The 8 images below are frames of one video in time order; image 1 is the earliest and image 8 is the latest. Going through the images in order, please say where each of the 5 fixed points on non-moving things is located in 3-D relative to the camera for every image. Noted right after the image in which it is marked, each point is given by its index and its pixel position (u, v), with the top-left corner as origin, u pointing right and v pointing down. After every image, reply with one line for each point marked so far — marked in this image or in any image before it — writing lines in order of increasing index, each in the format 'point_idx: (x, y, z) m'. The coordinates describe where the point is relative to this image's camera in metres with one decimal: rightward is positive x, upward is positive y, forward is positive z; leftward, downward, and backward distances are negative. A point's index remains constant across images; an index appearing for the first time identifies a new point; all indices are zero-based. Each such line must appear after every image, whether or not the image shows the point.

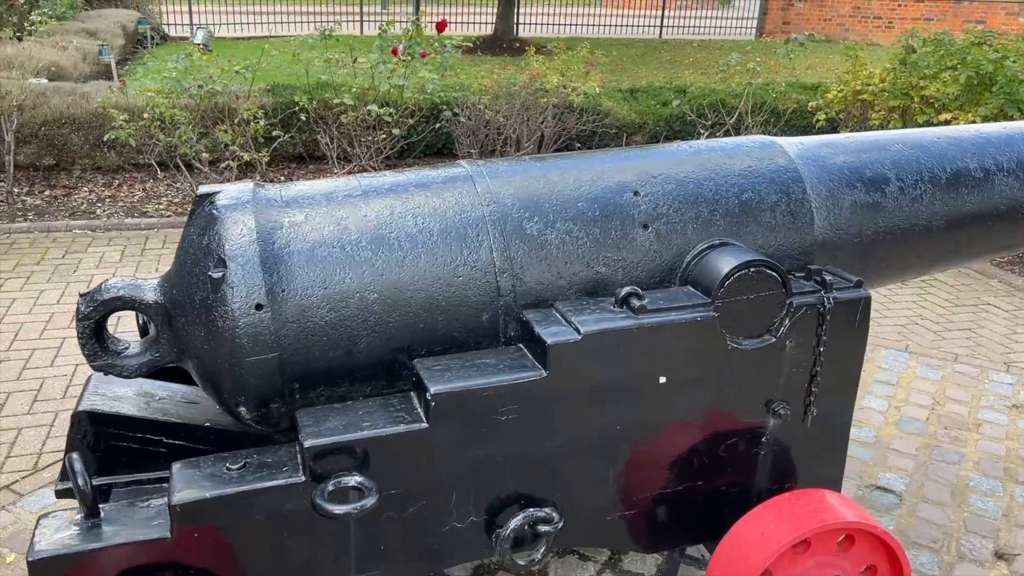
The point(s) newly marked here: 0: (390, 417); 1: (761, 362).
0: (-0.3, -0.3, +1.8) m
1: (+0.6, -0.2, +2.0) m
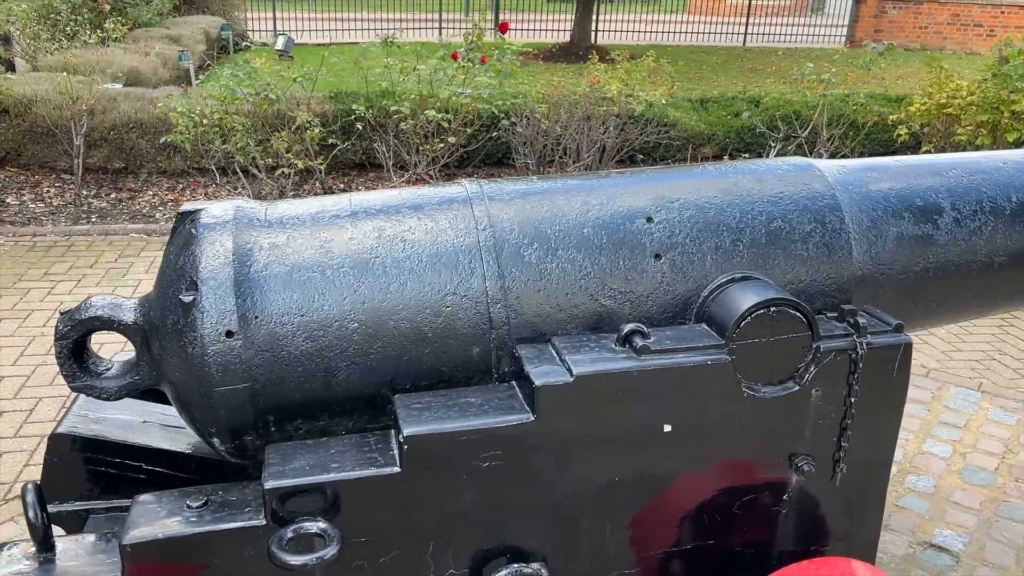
0: (-0.3, -0.3, +1.7) m
1: (+0.5, -0.3, +1.8) m
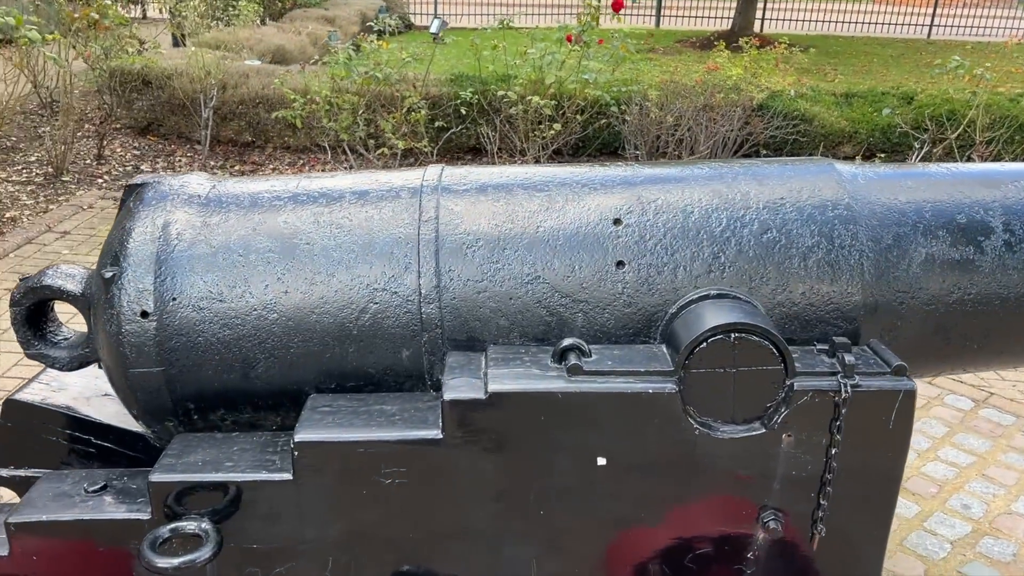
0: (-0.5, -0.3, +1.5) m
1: (+0.4, -0.3, +1.5) m
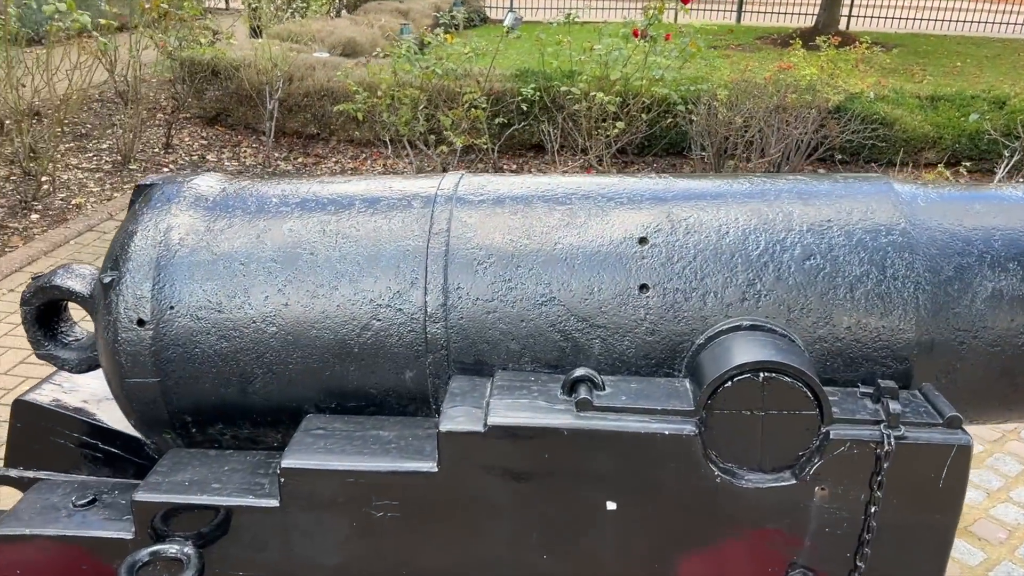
0: (-0.4, -0.3, +1.5) m
1: (+0.4, -0.3, +1.4) m
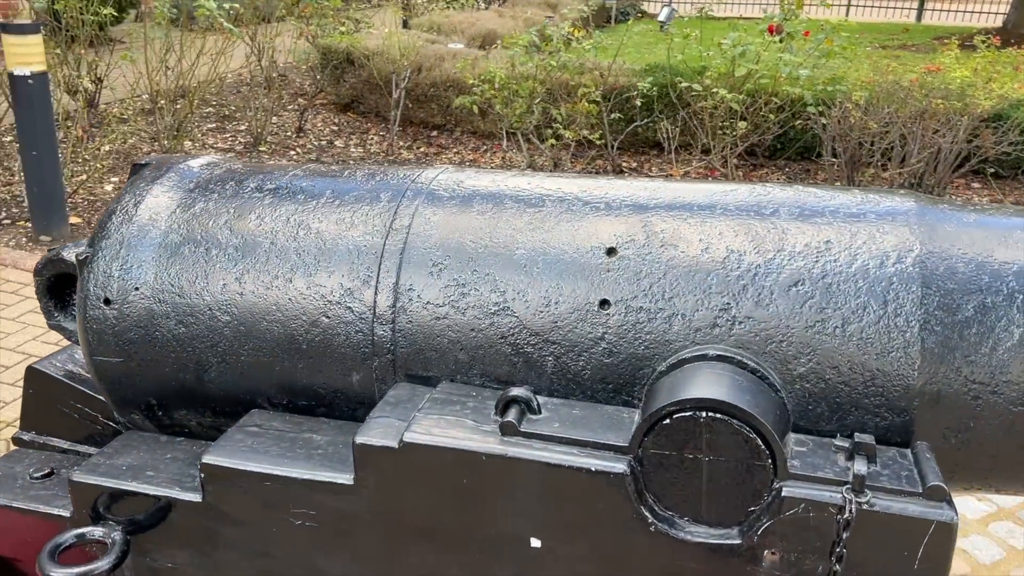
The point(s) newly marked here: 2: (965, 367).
0: (-0.5, -0.3, +1.4) m
1: (+0.3, -0.4, +1.2) m
2: (+0.6, -0.1, +1.2) m
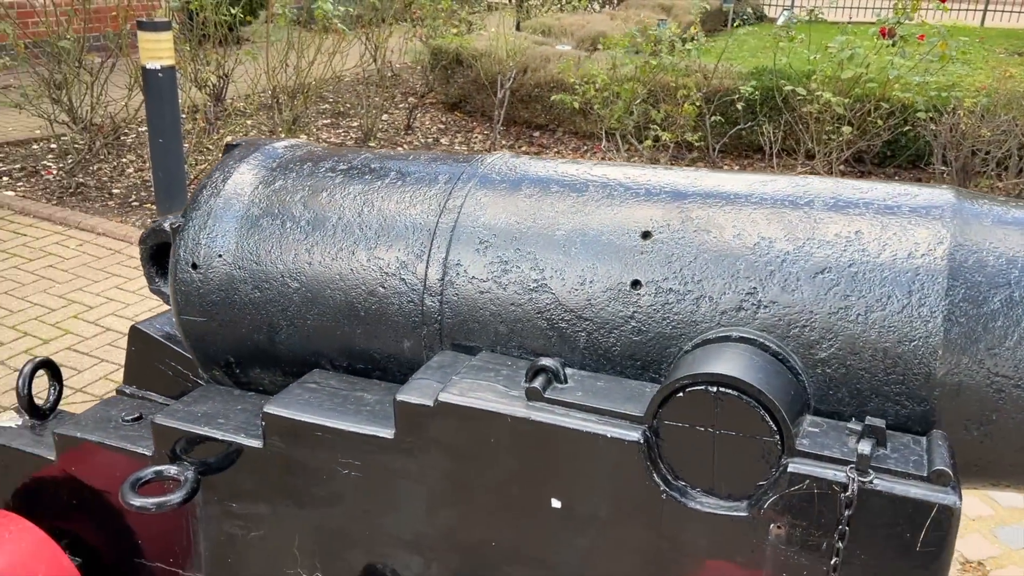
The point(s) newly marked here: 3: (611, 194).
0: (-0.5, -0.2, +1.6) m
1: (+0.3, -0.4, +1.2) m
2: (+0.7, -0.1, +1.2) m
3: (+0.2, +0.2, +1.5) m
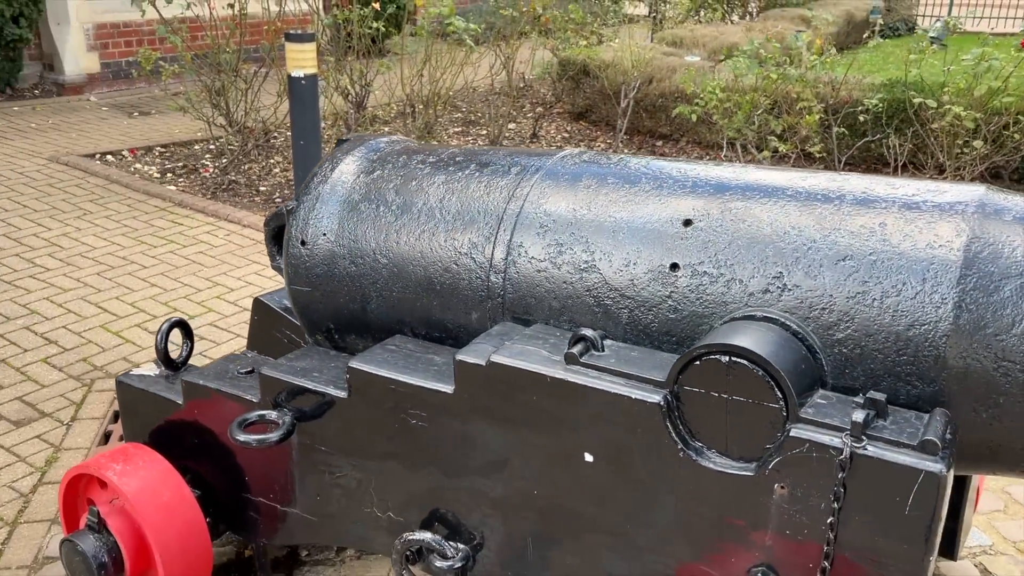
0: (-0.4, -0.2, +1.8) m
1: (+0.3, -0.3, +1.3) m
2: (+0.7, -0.1, +1.3) m
3: (+0.3, +0.2, +1.6) m
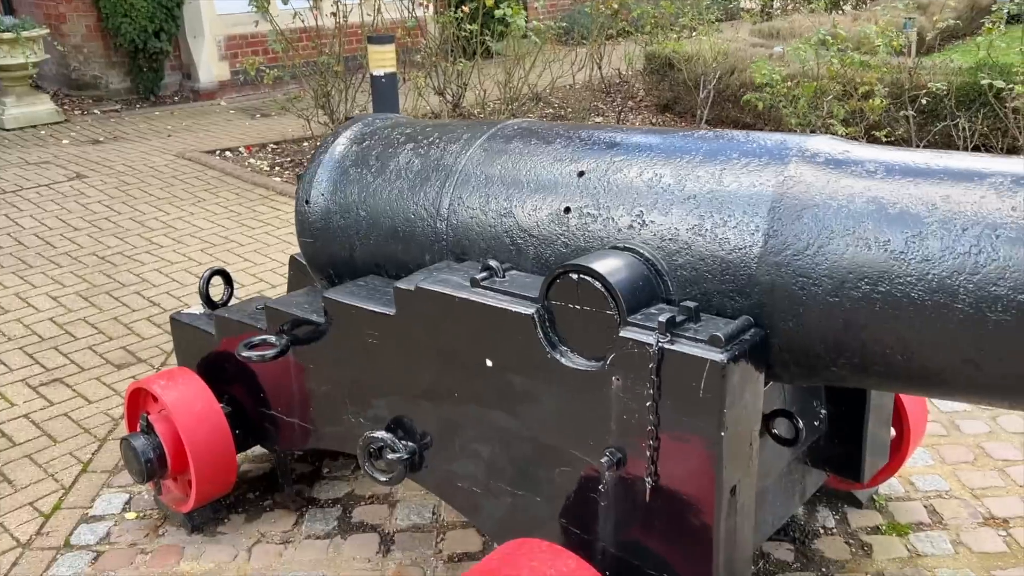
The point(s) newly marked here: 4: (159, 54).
0: (-0.5, -0.1, +2.2) m
1: (+0.1, -0.2, +1.6) m
2: (+0.5, 0.0, +1.5) m
3: (+0.1, +0.3, +1.9) m
4: (-3.4, +2.3, +8.5) m
